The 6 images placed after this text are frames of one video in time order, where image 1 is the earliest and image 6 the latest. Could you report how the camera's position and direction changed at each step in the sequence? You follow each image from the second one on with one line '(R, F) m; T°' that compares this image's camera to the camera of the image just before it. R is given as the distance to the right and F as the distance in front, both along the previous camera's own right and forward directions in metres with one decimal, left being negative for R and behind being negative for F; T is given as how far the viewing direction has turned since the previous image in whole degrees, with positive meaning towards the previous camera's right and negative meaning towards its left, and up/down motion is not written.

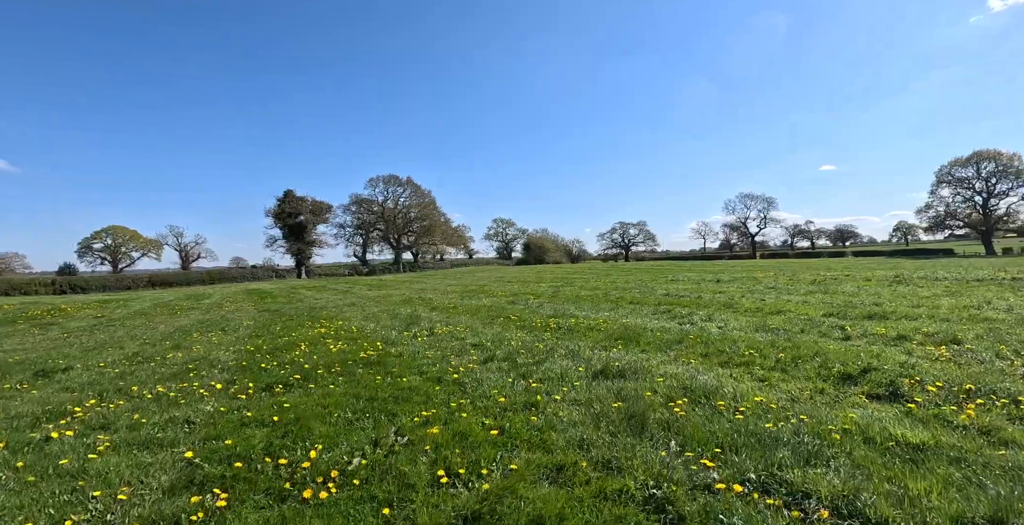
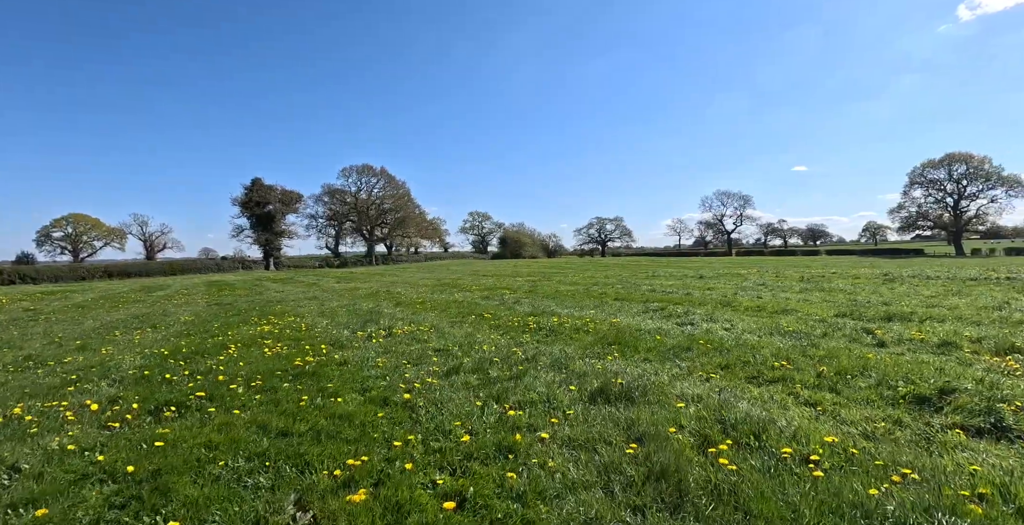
(+0.1, +2.4) m; +2°
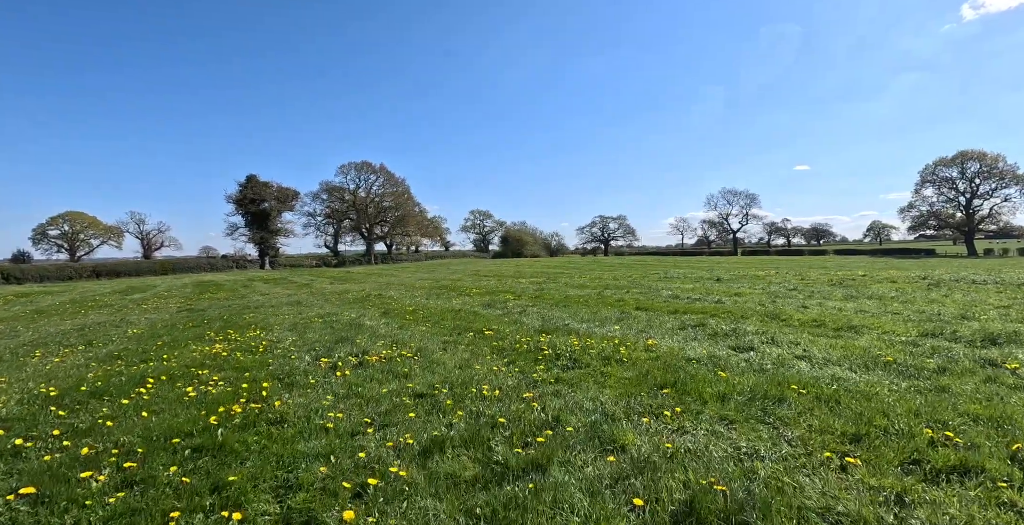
(-0.2, +3.1) m; 0°
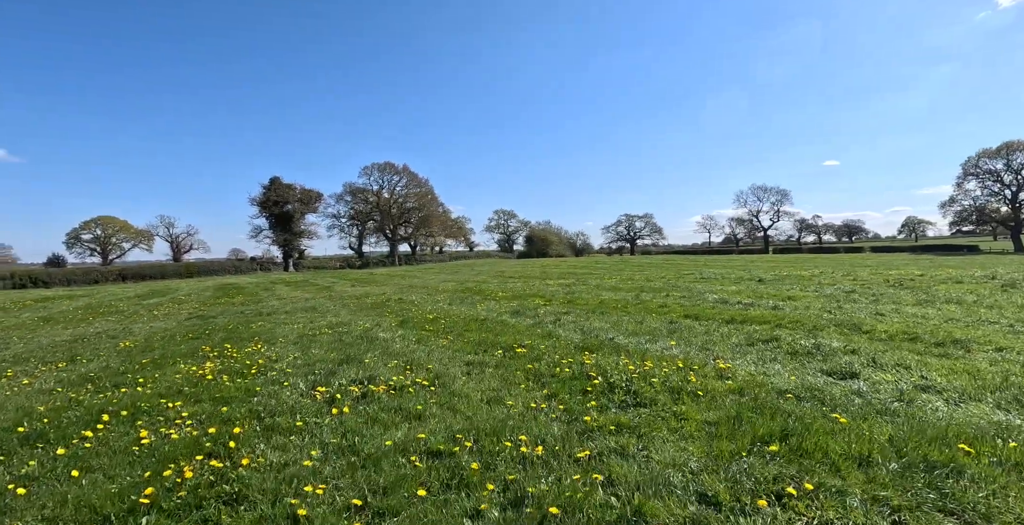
(-0.3, +2.1) m; -2°
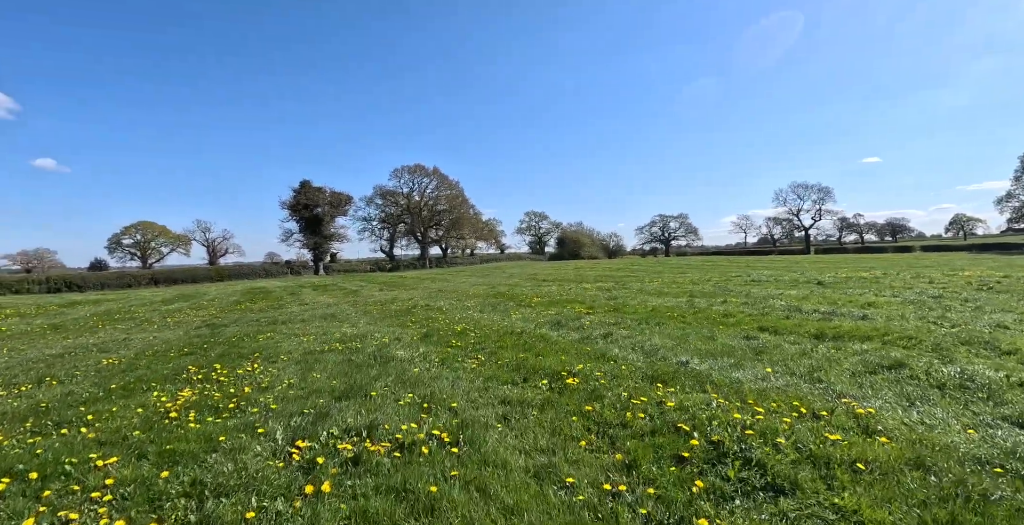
(-0.3, +2.5) m; -3°
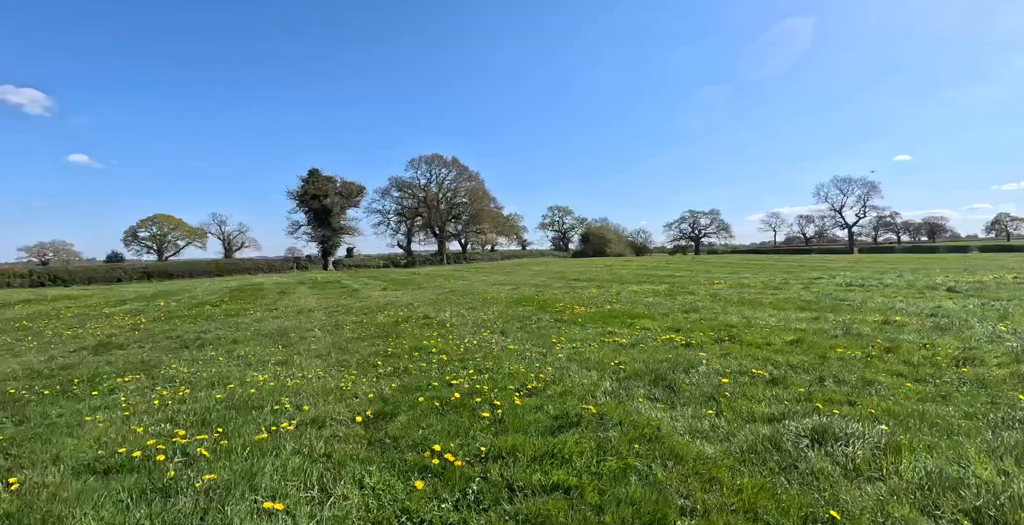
(-0.5, +7.7) m; -2°
